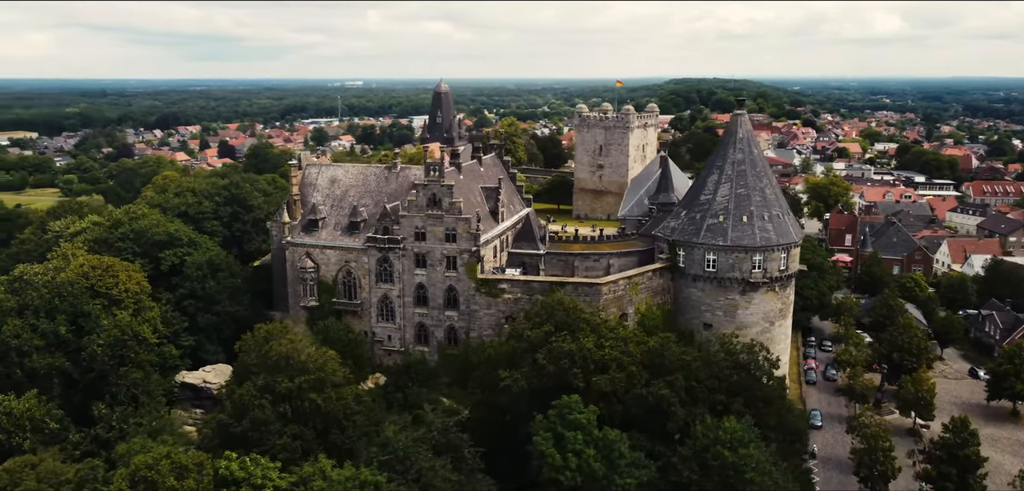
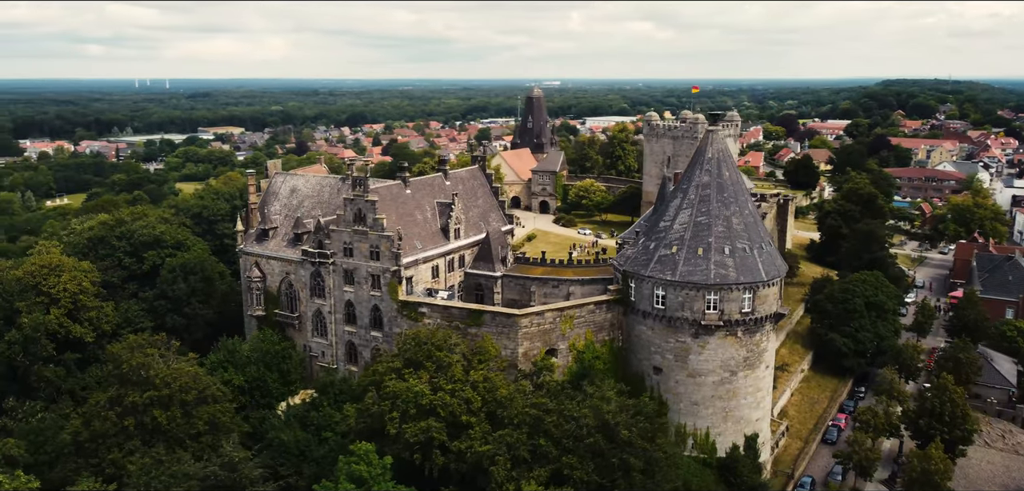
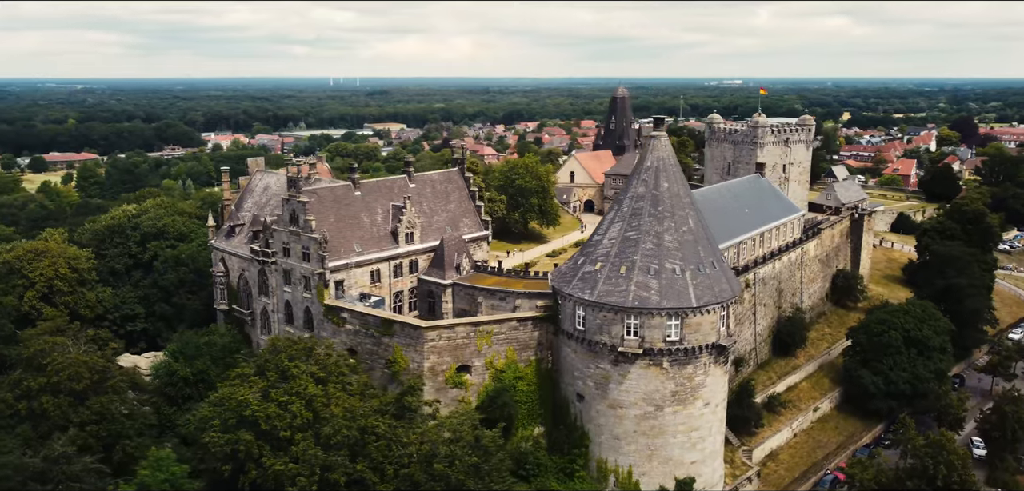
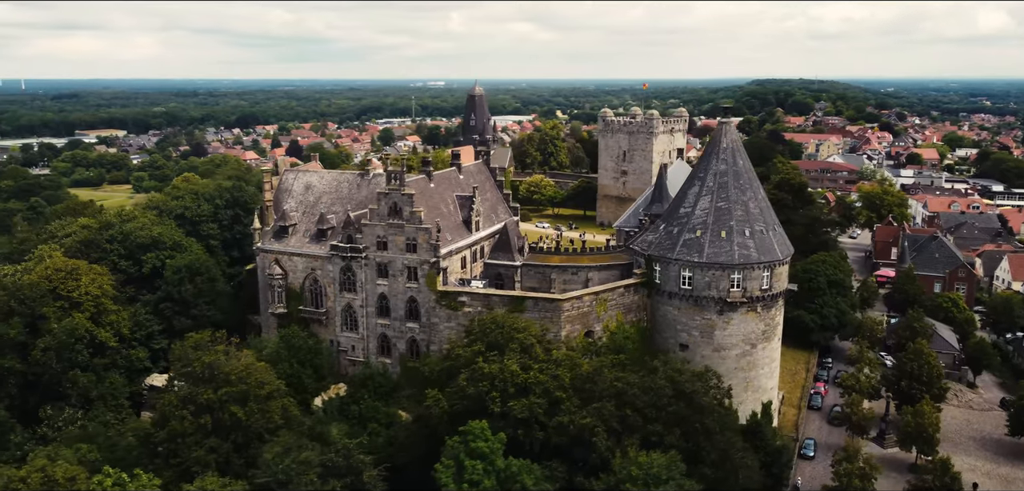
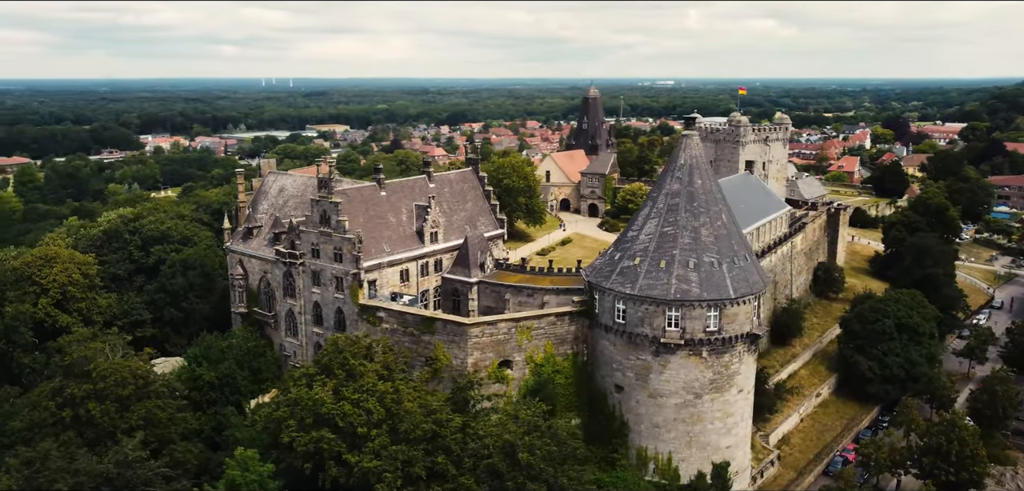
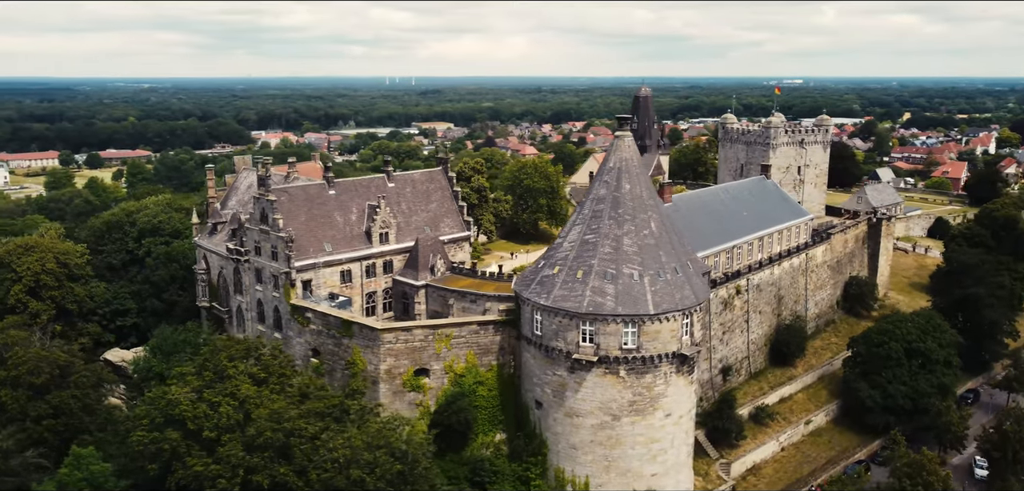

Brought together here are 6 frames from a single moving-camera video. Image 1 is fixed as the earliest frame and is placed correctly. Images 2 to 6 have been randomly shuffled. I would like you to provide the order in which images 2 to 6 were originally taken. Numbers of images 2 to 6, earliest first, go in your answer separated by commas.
4, 2, 5, 3, 6
